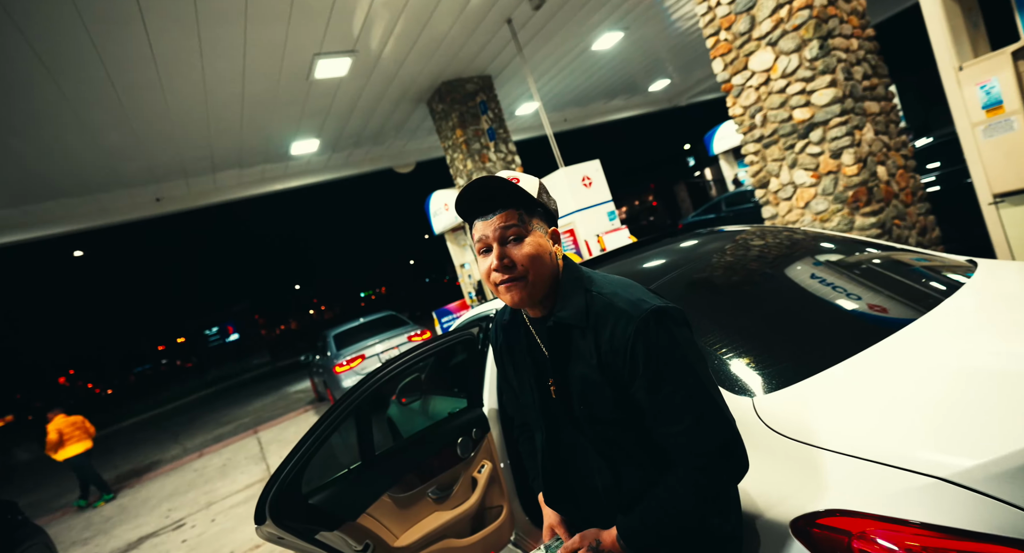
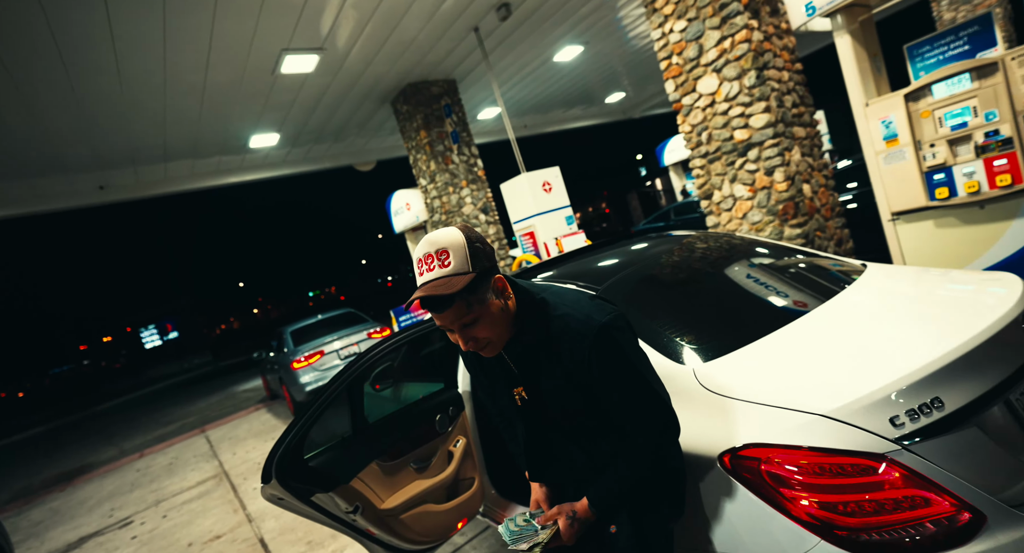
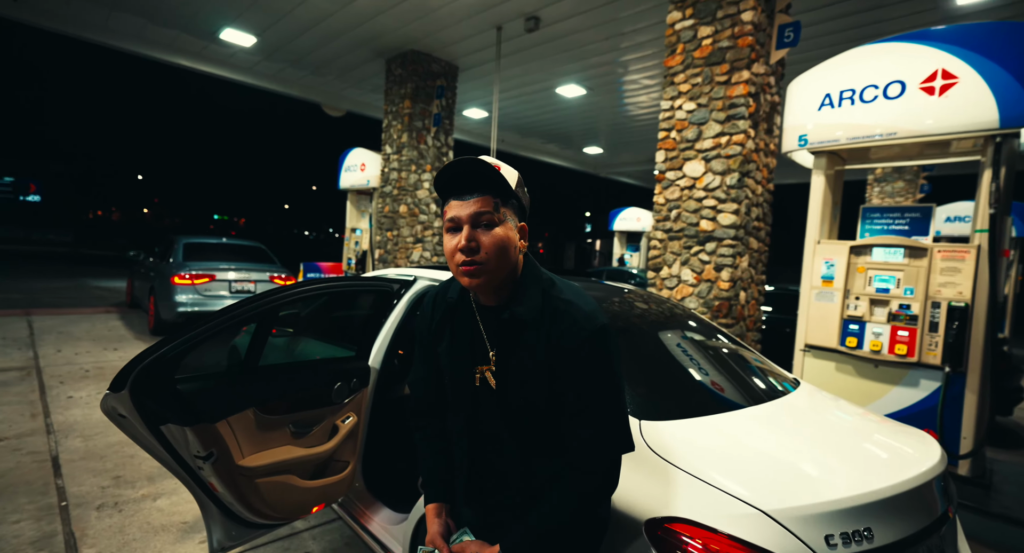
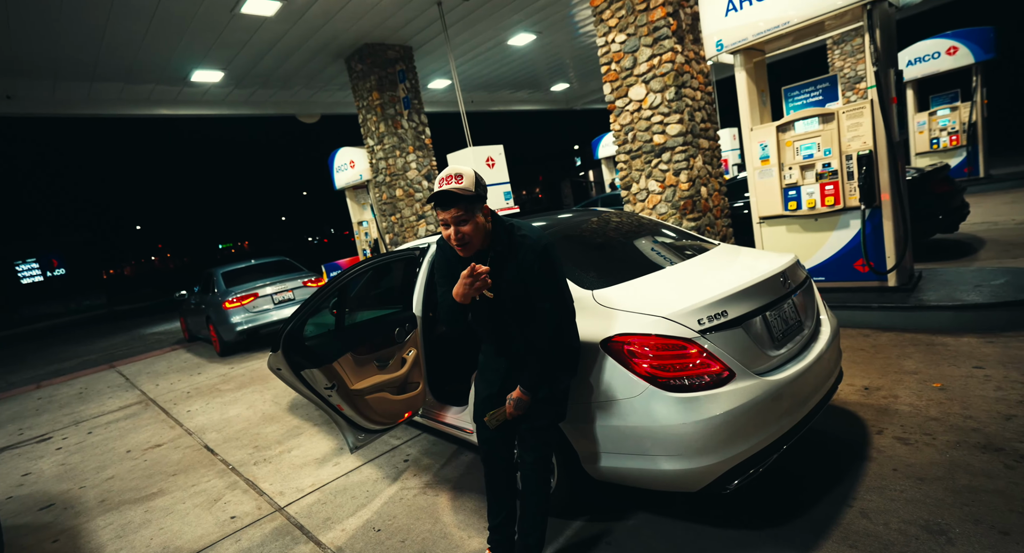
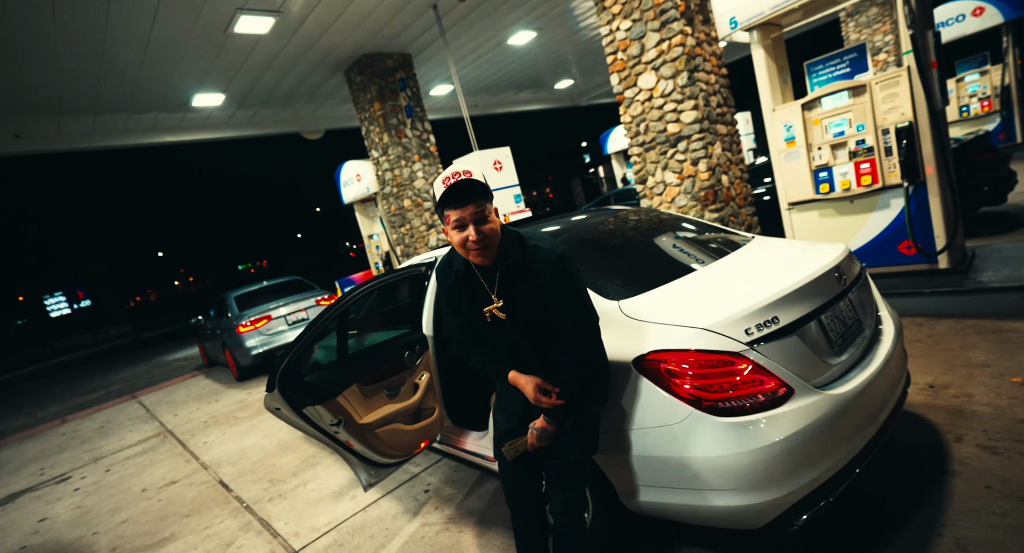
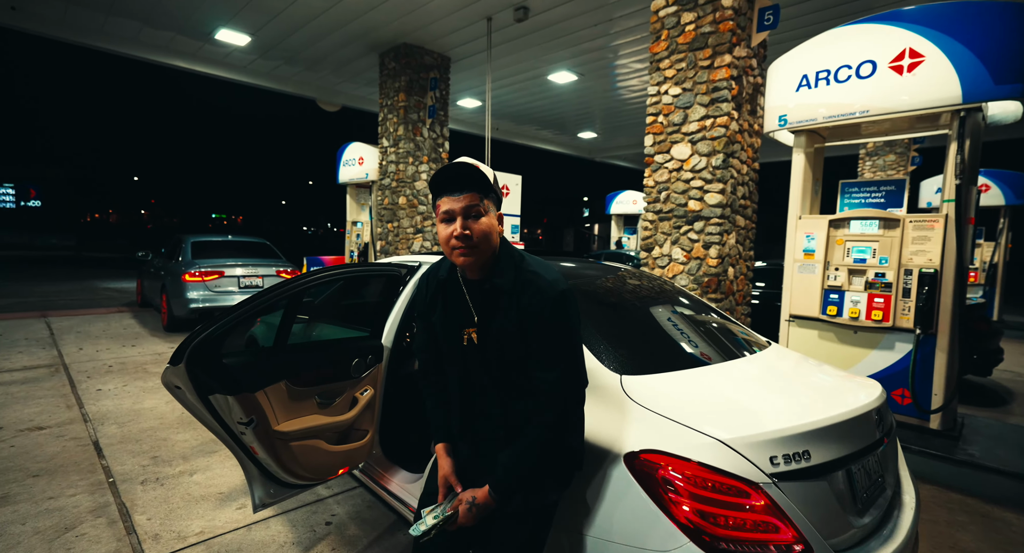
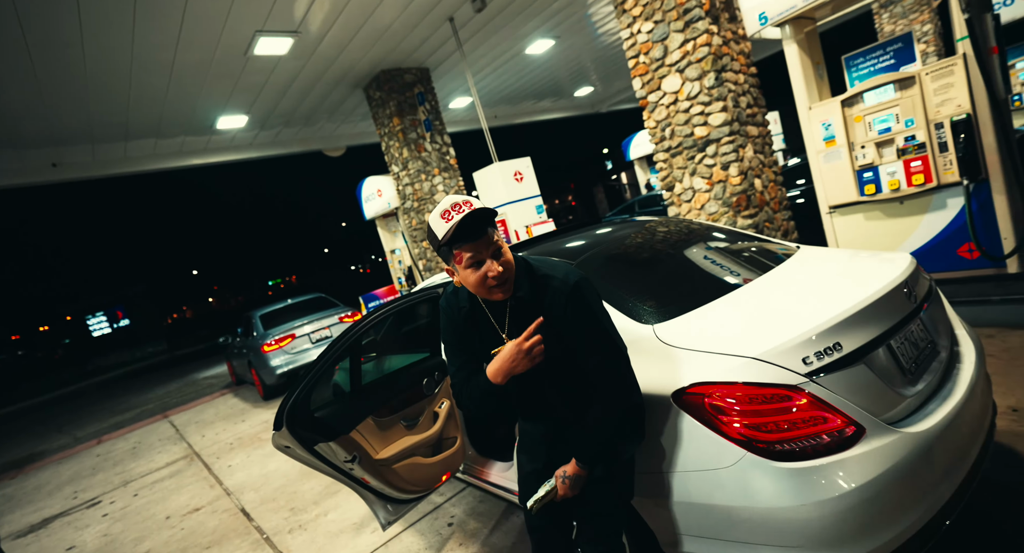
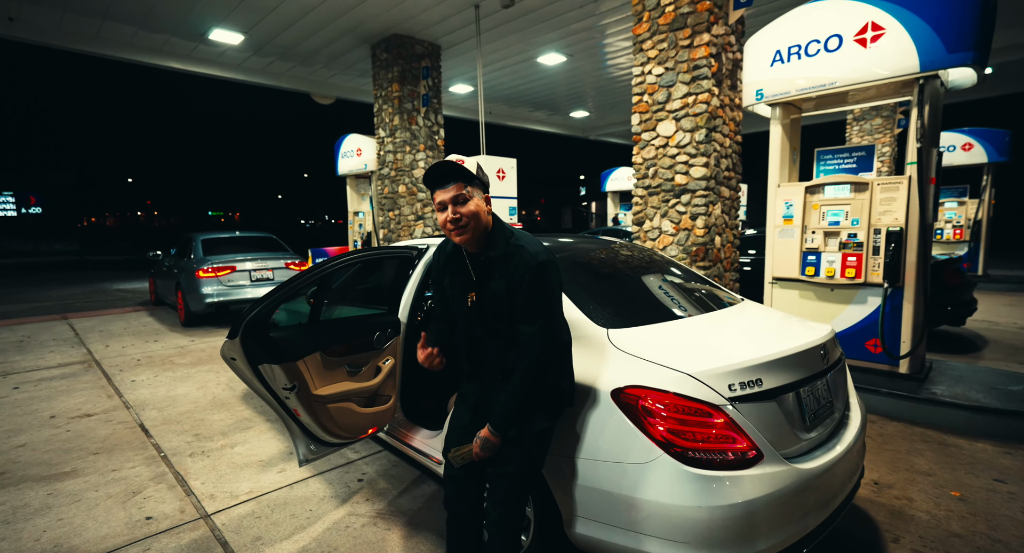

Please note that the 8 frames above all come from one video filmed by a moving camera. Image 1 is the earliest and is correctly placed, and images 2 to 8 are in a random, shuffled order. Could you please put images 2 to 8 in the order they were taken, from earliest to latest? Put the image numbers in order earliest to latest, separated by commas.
2, 7, 5, 4, 8, 6, 3
